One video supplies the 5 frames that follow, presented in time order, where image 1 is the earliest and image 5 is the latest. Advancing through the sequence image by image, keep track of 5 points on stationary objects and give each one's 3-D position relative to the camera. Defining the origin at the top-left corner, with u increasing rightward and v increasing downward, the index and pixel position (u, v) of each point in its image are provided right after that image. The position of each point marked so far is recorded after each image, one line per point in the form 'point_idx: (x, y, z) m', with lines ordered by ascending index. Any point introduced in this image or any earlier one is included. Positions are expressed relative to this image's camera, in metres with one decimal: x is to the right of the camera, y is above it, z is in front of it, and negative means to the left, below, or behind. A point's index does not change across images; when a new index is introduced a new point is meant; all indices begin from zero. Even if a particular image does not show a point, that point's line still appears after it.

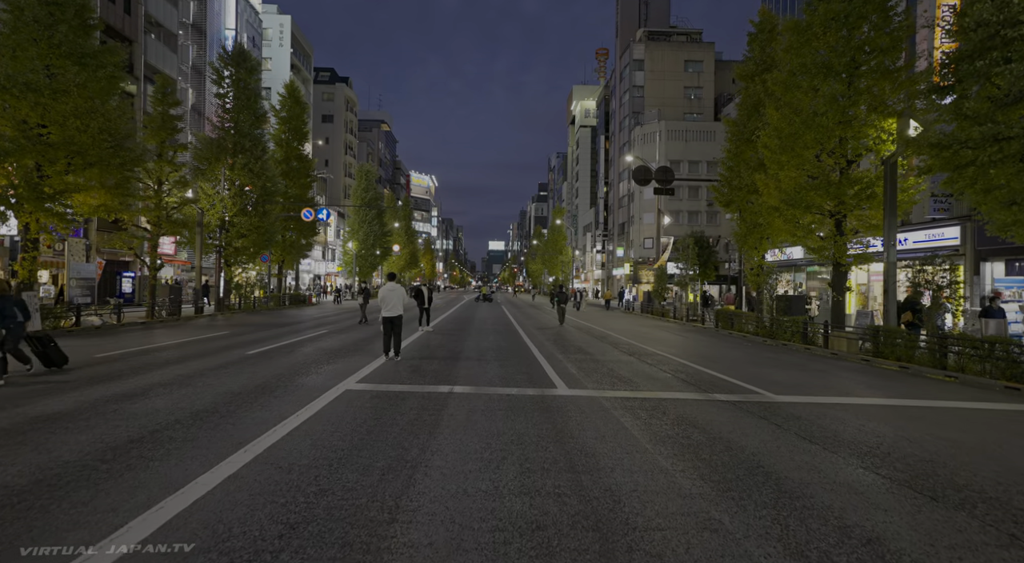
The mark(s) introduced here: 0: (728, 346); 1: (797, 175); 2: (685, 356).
0: (+5.4, -1.7, +16.4) m
1: (+7.1, +2.6, +16.2) m
2: (+3.5, -1.6, +13.7) m
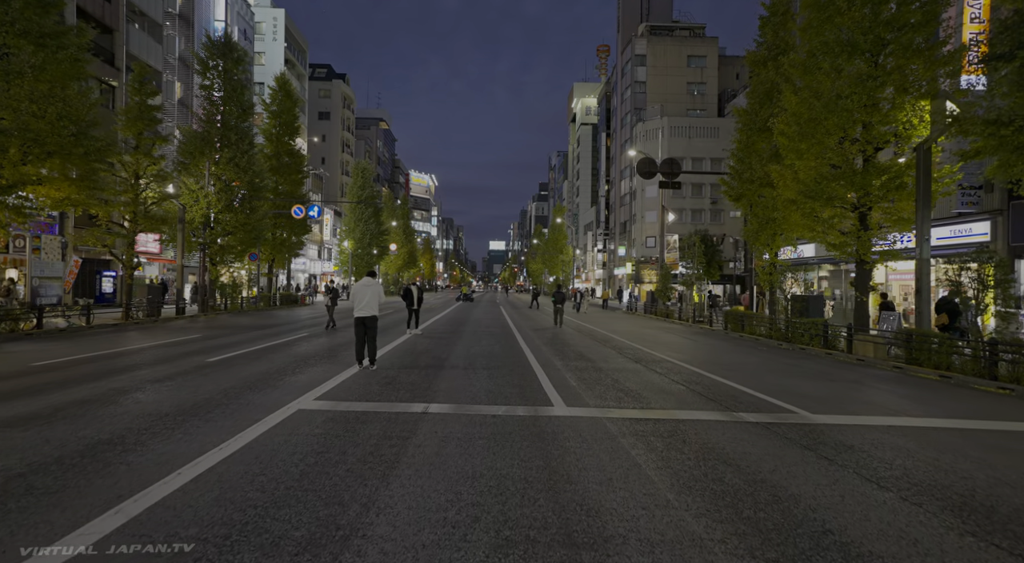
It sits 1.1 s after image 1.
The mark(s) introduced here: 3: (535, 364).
0: (+5.3, -1.6, +15.1) m
1: (+7.0, +2.7, +14.9) m
2: (+3.4, -1.5, +12.4) m
3: (+0.4, -1.4, +10.7) m
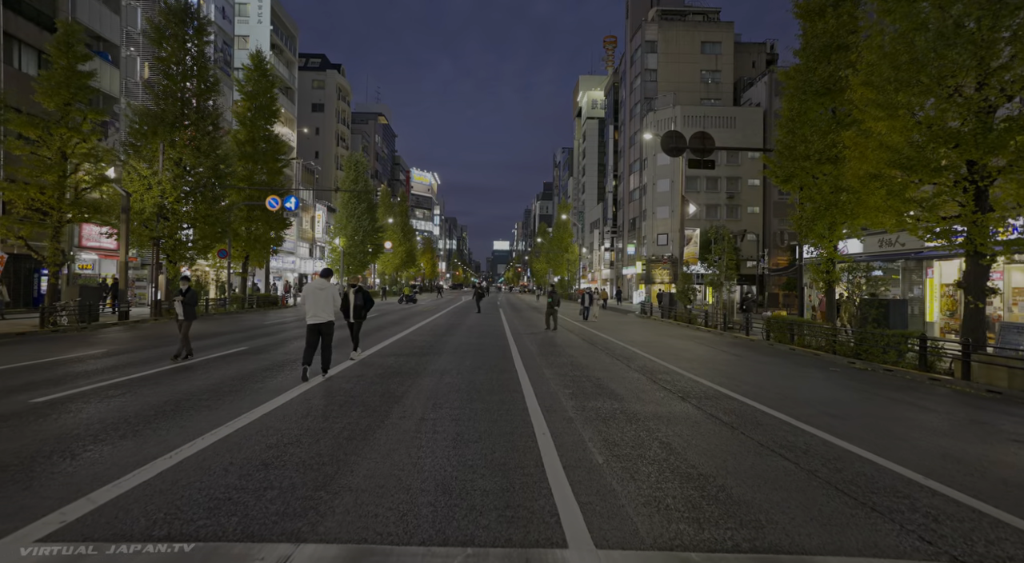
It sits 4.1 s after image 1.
0: (+5.1, -1.6, +11.2) m
1: (+6.9, +2.7, +11.0) m
2: (+3.3, -1.5, +8.5) m
3: (+0.3, -1.4, +6.9) m
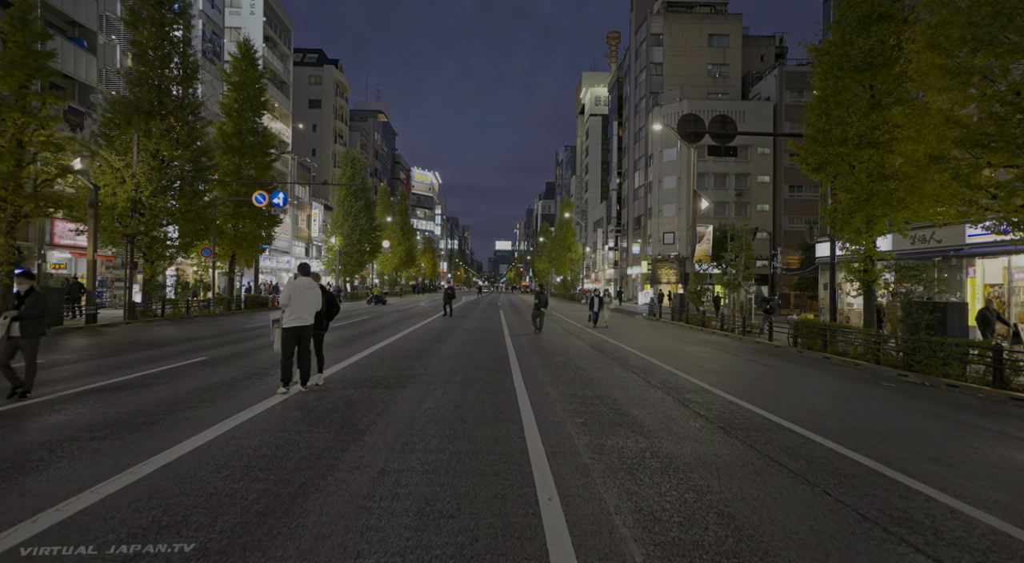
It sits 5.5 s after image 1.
0: (+5.1, -1.6, +9.4) m
1: (+6.8, +2.7, +9.2) m
2: (+3.2, -1.5, +6.7) m
3: (+0.2, -1.4, +5.1) m
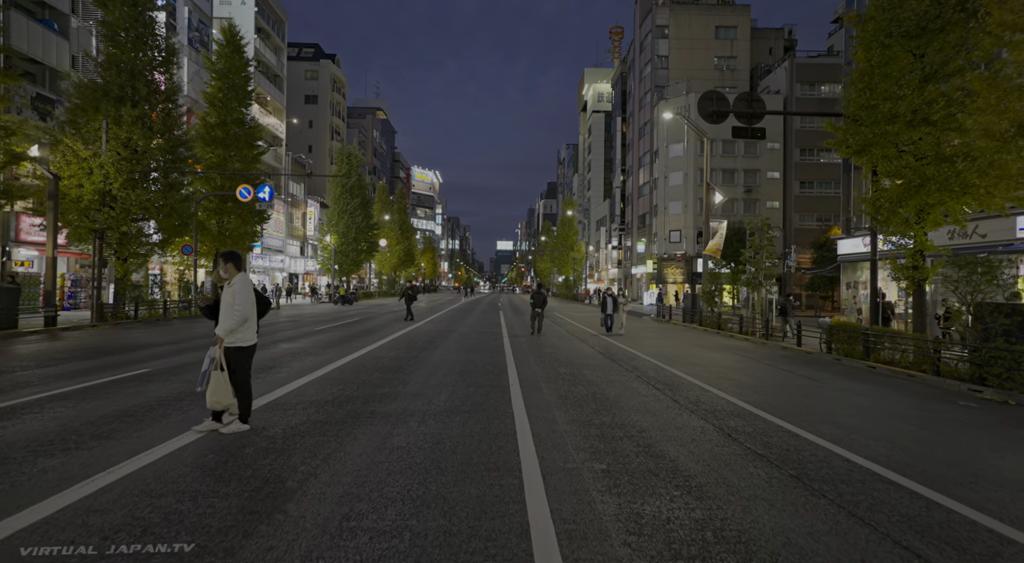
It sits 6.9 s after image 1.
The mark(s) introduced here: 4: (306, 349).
0: (+5.1, -1.6, +7.5) m
1: (+6.8, +2.7, +7.3) m
2: (+3.2, -1.5, +4.8) m
3: (+0.2, -1.4, +3.3) m
4: (-4.3, -1.4, +13.5) m
